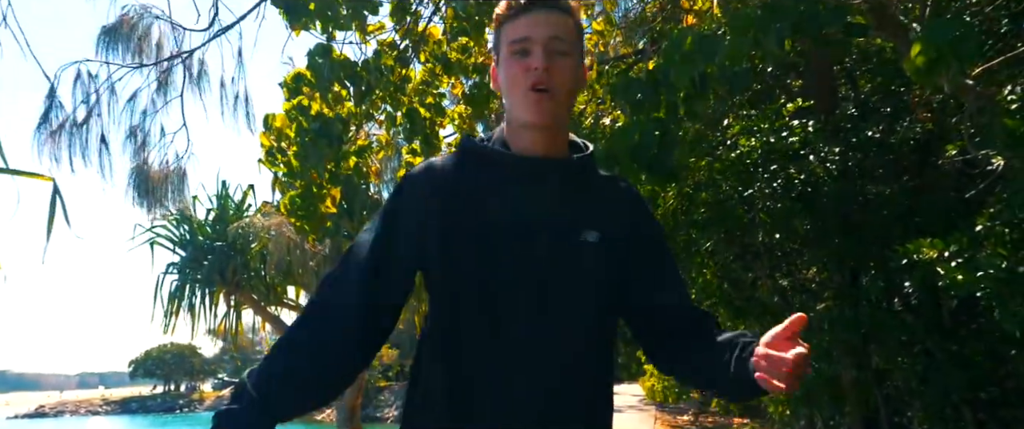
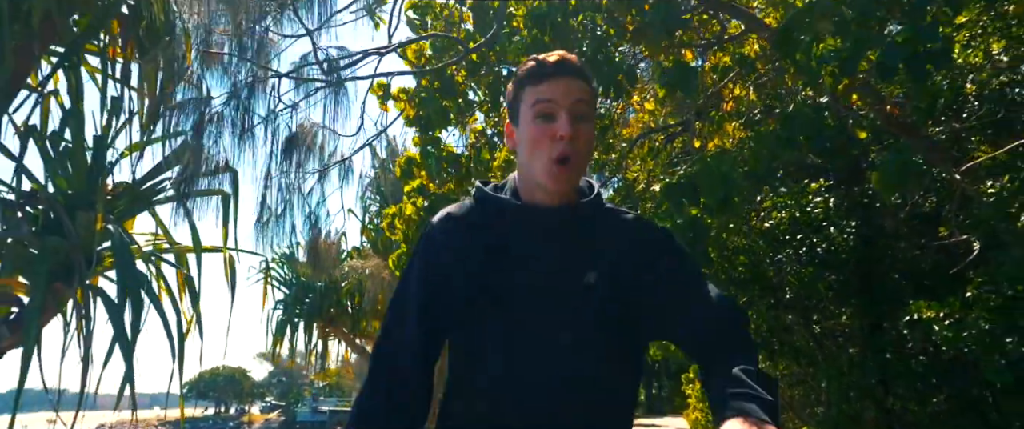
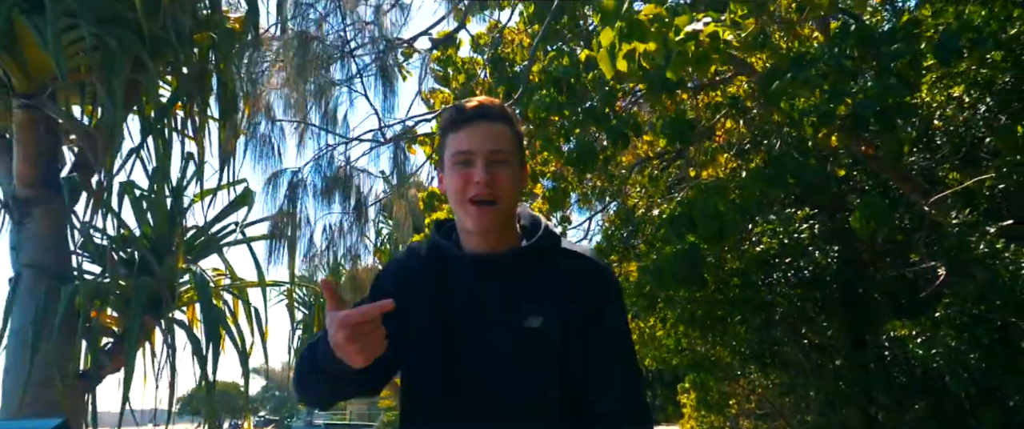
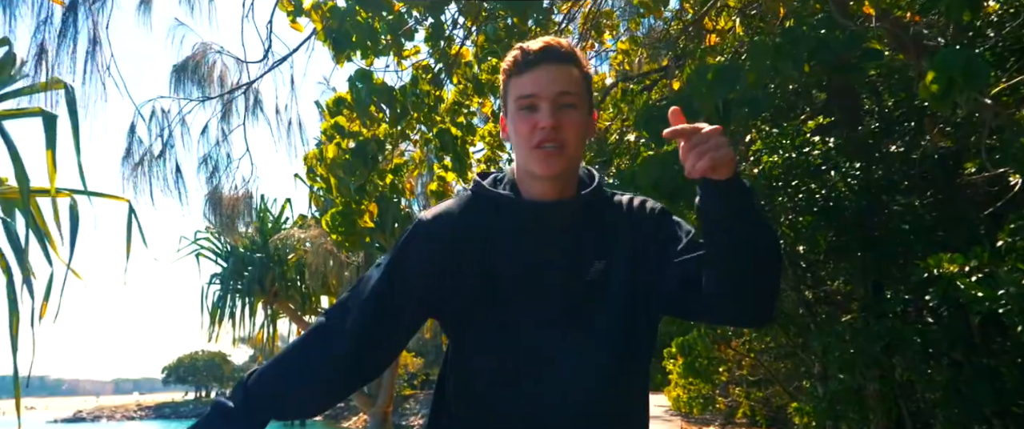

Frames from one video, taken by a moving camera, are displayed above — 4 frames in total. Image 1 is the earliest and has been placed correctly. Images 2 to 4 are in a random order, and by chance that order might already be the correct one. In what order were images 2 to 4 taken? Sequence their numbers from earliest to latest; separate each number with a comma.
4, 2, 3
